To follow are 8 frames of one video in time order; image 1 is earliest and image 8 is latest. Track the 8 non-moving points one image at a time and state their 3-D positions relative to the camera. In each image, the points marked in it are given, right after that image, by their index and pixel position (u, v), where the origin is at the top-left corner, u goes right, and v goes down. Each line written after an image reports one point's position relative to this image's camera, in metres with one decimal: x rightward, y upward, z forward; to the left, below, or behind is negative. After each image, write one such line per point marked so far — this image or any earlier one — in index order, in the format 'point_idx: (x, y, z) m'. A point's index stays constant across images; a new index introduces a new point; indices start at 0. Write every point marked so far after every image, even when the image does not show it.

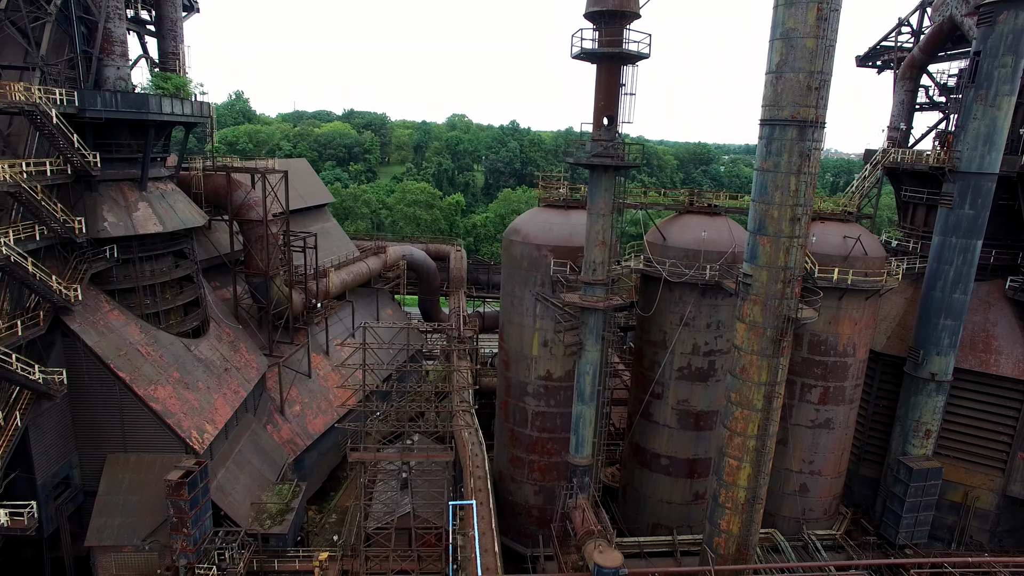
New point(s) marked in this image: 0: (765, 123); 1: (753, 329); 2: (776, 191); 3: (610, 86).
0: (+8.5, +5.5, +17.5) m
1: (+8.5, -1.4, +18.3) m
2: (+8.9, +3.2, +17.5) m
3: (+3.6, +6.7, +17.6) m
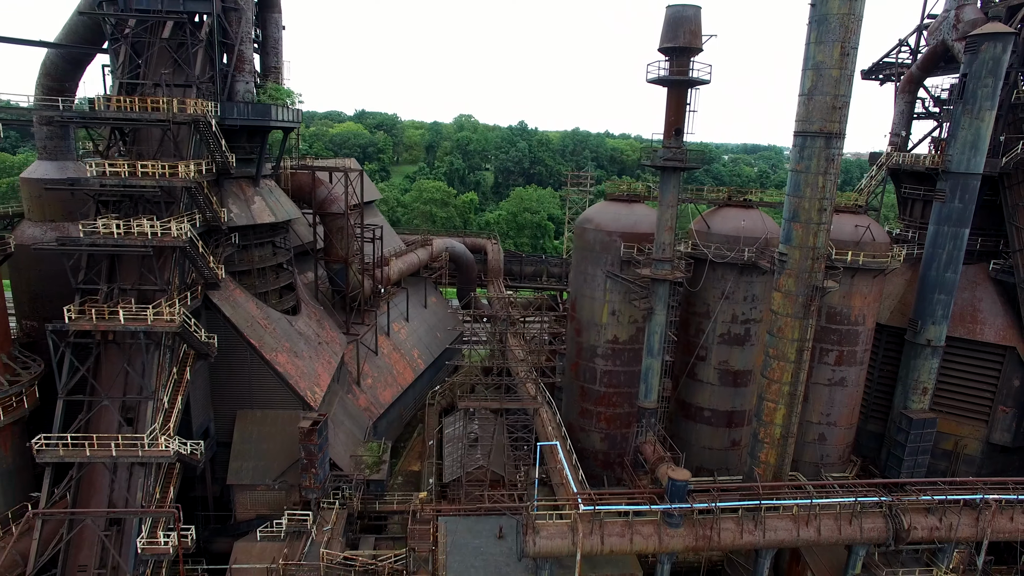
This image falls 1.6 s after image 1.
0: (+12.2, +6.5, +22.0) m
1: (+12.1, -0.3, +22.8) m
2: (+12.5, +4.2, +22.0) m
3: (+7.2, +7.7, +22.1) m
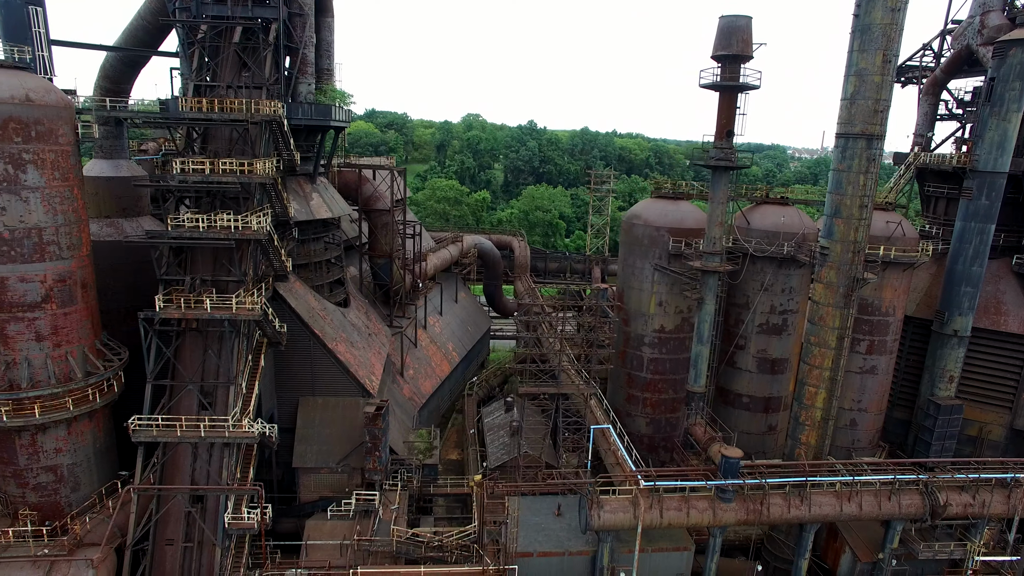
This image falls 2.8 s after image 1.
0: (+14.9, +6.9, +23.4) m
1: (+14.8, 0.0, +24.3) m
2: (+15.2, +4.6, +23.5) m
3: (+9.9, +8.1, +23.5) m
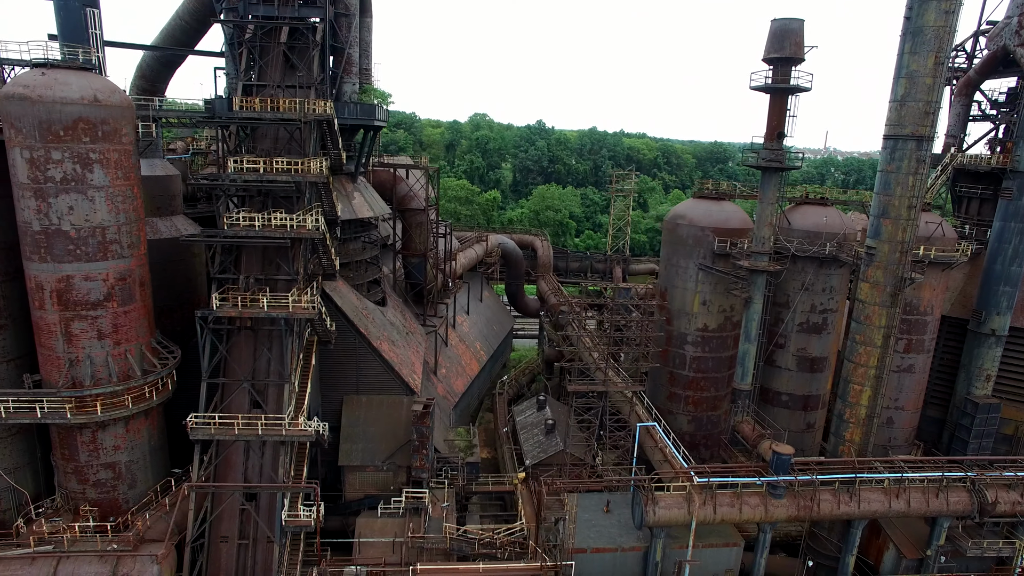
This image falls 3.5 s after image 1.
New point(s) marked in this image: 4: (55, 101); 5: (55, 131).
0: (+17.3, +6.9, +23.7) m
1: (+17.2, +0.1, +24.6) m
2: (+17.6, +4.6, +23.7) m
3: (+12.3, +8.1, +23.8) m
4: (-17.2, +7.1, +19.6) m
5: (-17.4, +6.0, +19.8) m
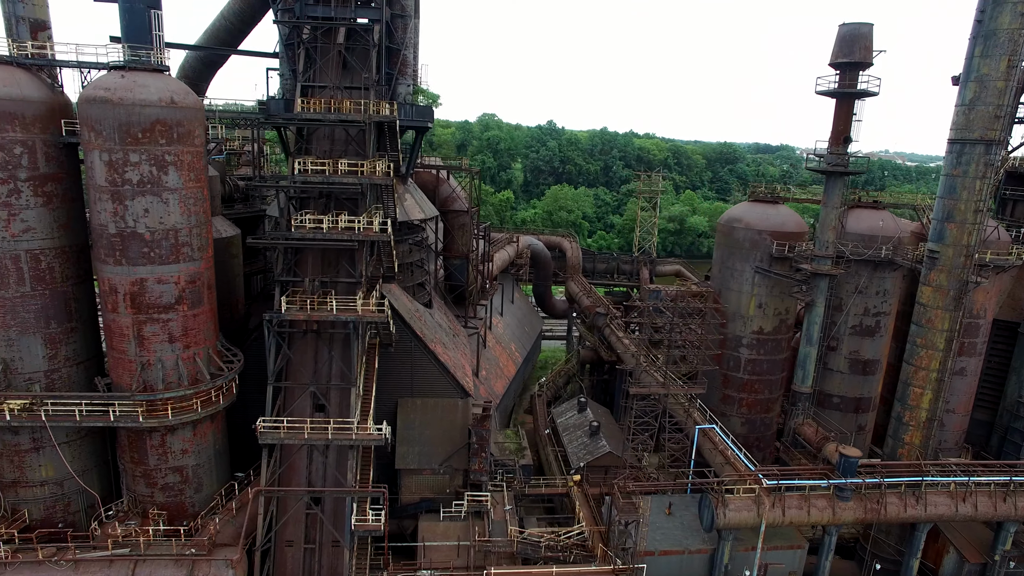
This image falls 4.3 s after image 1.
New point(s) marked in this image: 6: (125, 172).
0: (+20.3, +6.7, +23.7) m
1: (+20.2, -0.1, +24.6) m
2: (+20.6, +4.5, +23.7) m
3: (+15.3, +8.0, +23.8) m
4: (-14.2, +7.0, +19.6) m
5: (-14.4, +5.9, +19.7) m
6: (-14.8, +4.5, +19.8) m
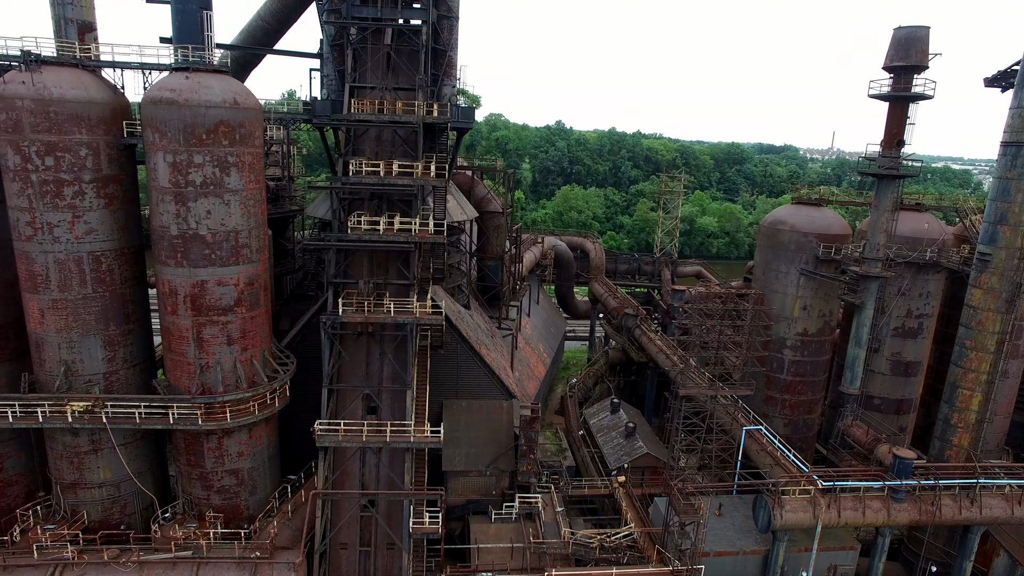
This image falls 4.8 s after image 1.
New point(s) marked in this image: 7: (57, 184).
0: (+22.7, +6.6, +23.7) m
1: (+22.7, -0.2, +24.6) m
2: (+23.1, +4.4, +23.8) m
3: (+17.8, +7.9, +23.8) m
4: (-11.7, +6.9, +19.5) m
5: (-11.9, +5.8, +19.6) m
6: (-12.3, +4.4, +19.8) m
7: (-17.2, +3.9, +19.7) m
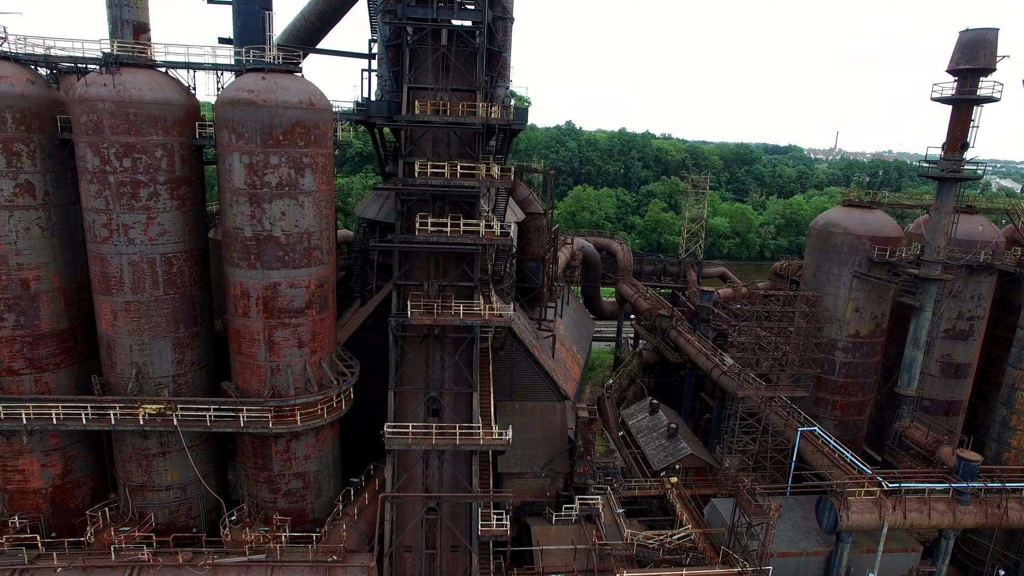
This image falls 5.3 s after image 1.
0: (+25.7, +6.5, +23.8) m
1: (+25.6, -0.3, +24.7) m
2: (+26.0, +4.2, +23.8) m
3: (+20.7, +7.8, +23.8) m
4: (-8.8, +6.8, +19.4) m
5: (-8.9, +5.7, +19.5) m
6: (-9.4, +4.3, +19.7) m
7: (-14.3, +3.9, +19.6) m
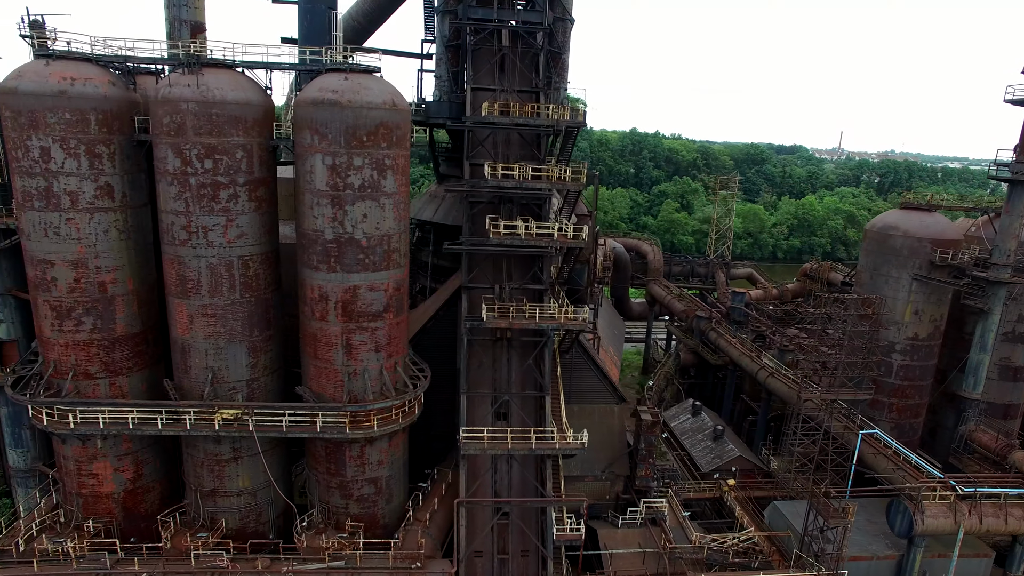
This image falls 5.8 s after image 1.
0: (+28.9, +6.3, +23.6) m
1: (+28.8, -0.5, +24.5) m
2: (+29.2, +4.1, +23.7) m
3: (+23.9, +7.6, +23.6) m
4: (-5.6, +6.7, +19.1) m
5: (-5.7, +5.6, +19.3) m
6: (-6.1, +4.2, +19.4) m
7: (-11.1, +3.7, +19.3) m
